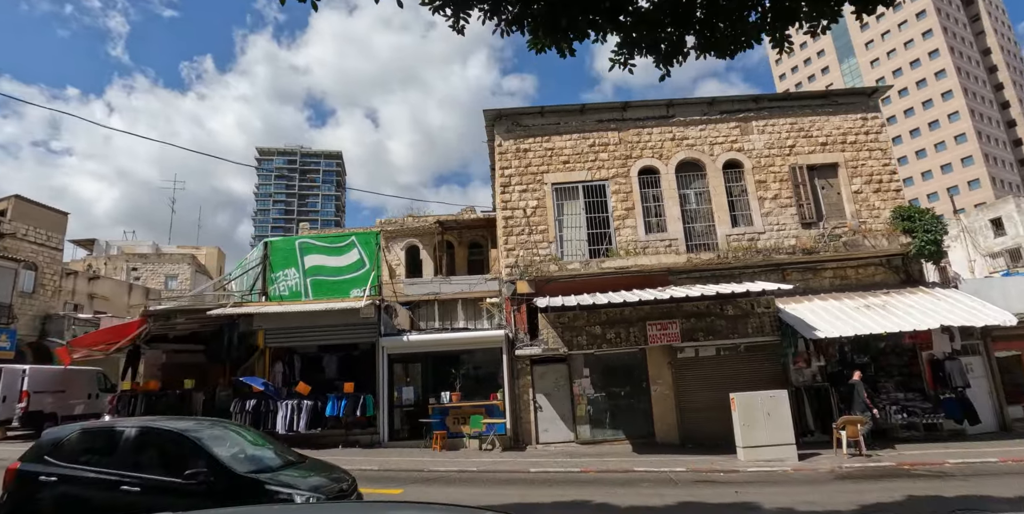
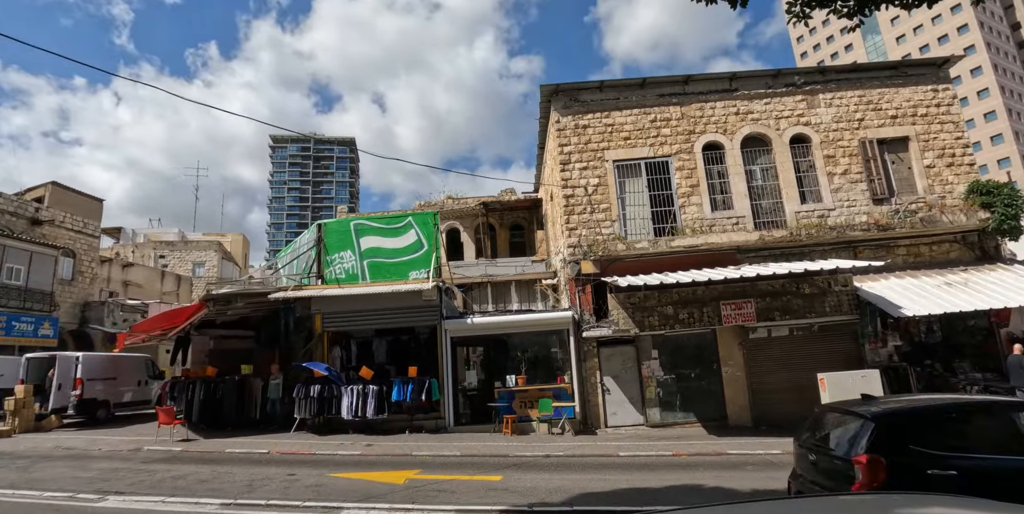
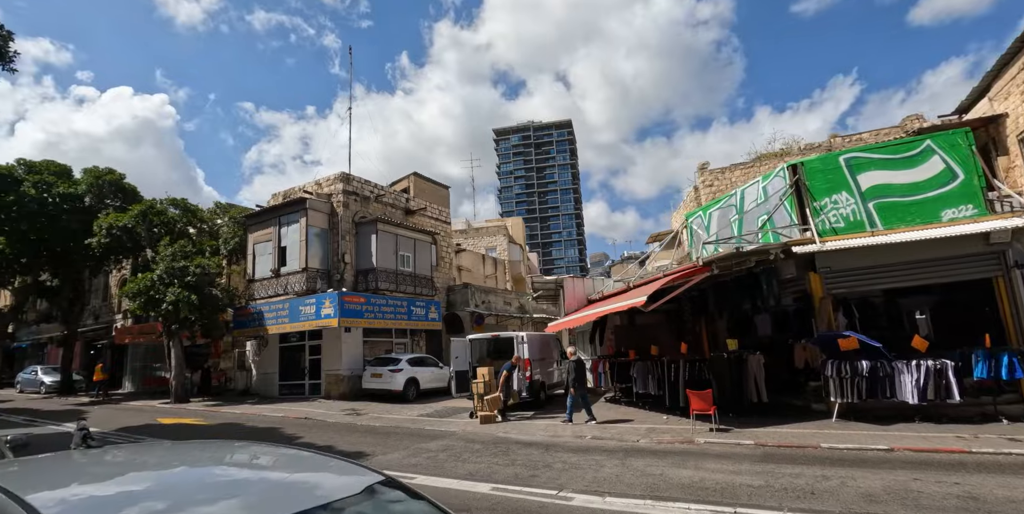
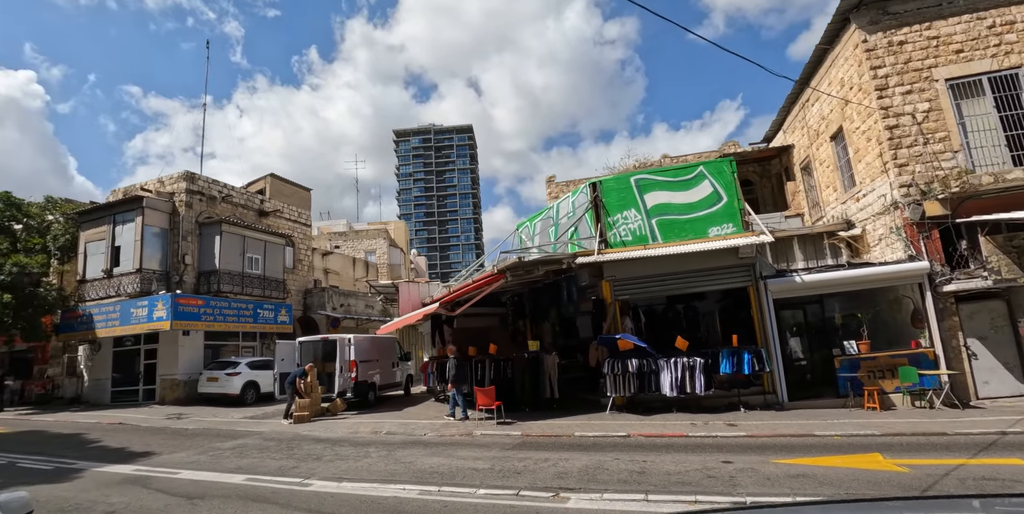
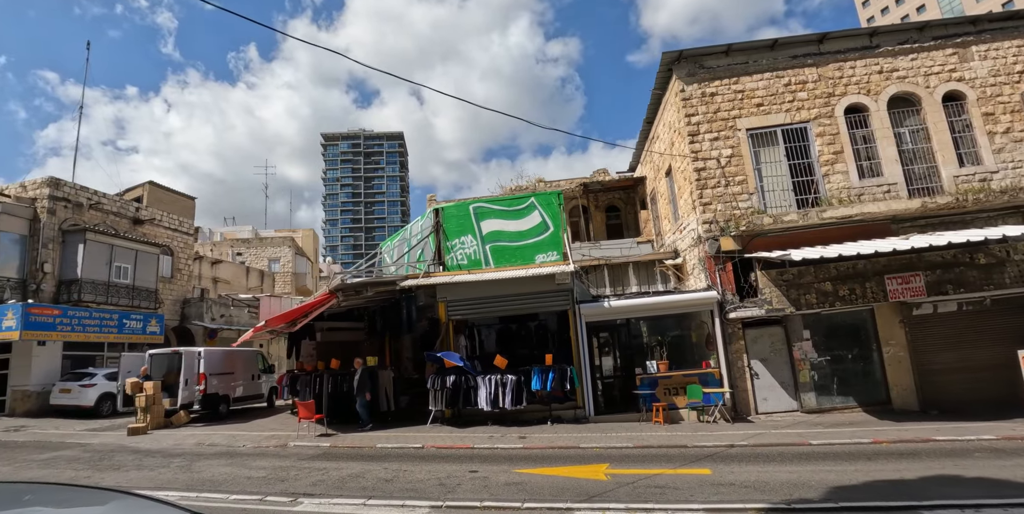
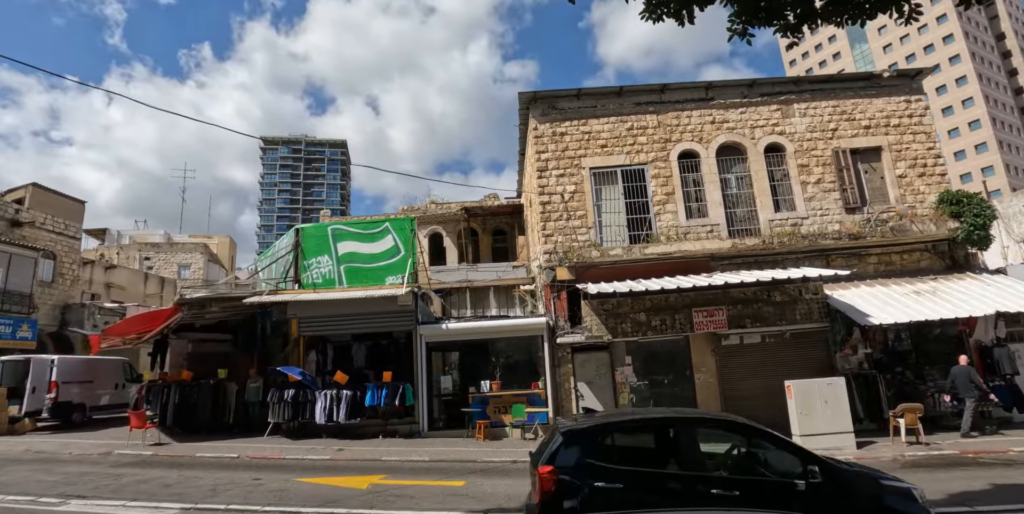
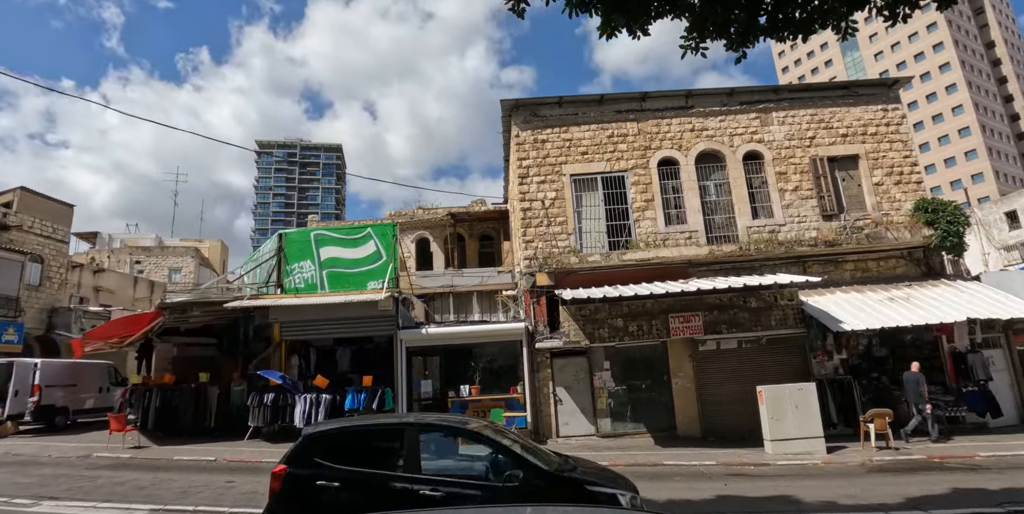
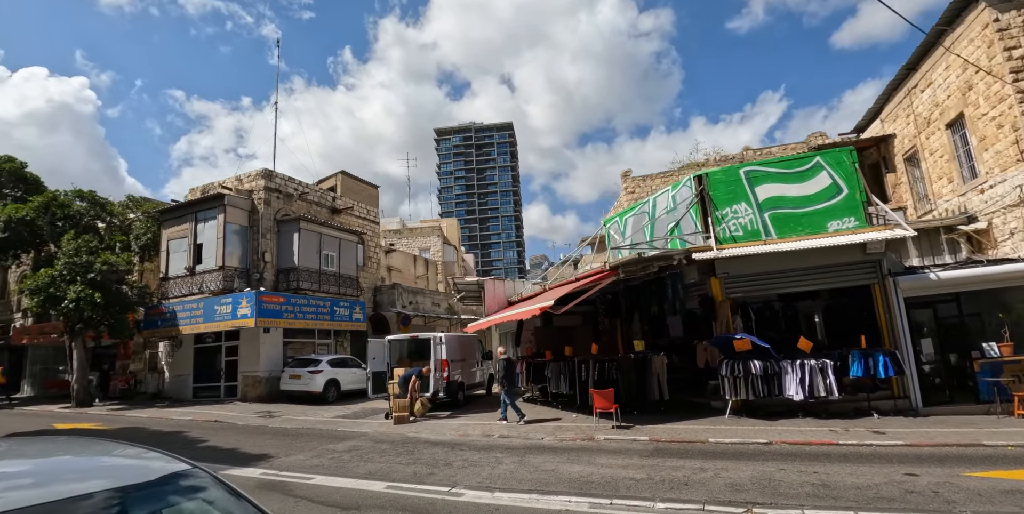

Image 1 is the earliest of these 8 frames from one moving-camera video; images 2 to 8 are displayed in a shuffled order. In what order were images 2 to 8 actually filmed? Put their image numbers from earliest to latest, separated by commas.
7, 6, 2, 5, 4, 8, 3
